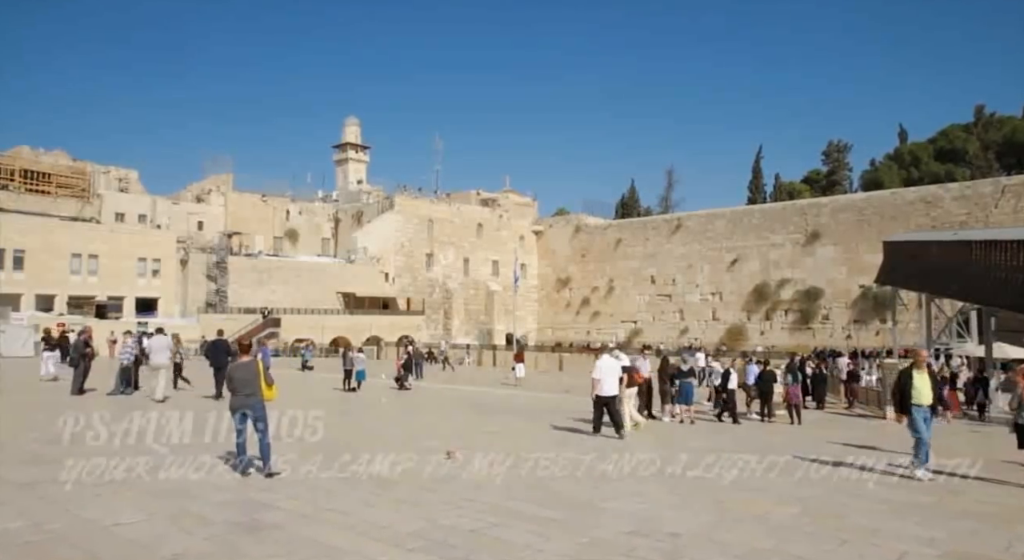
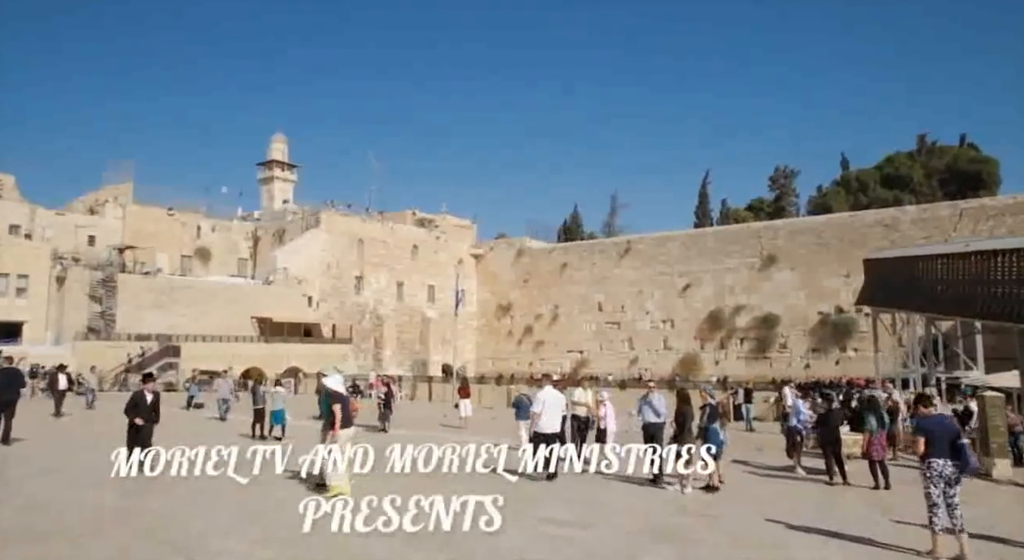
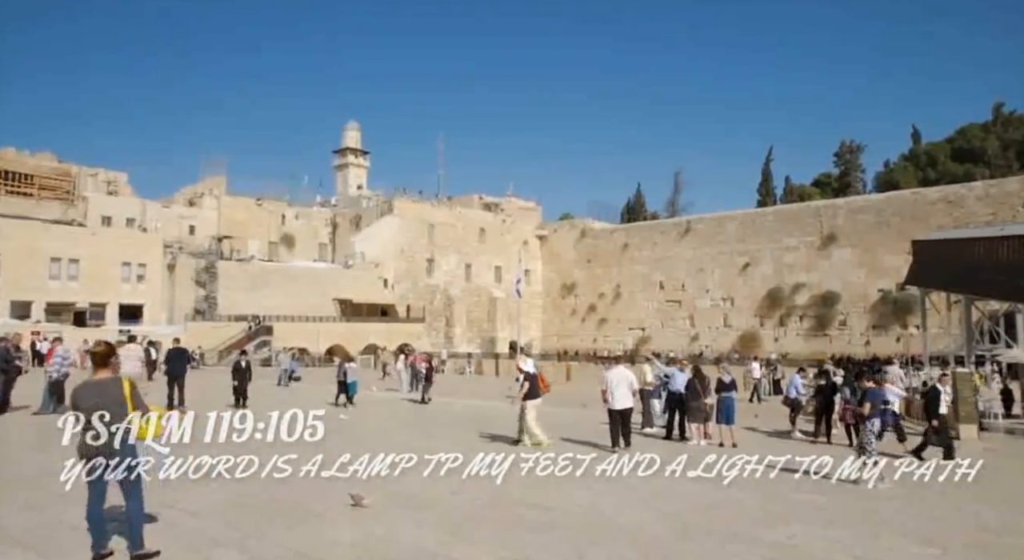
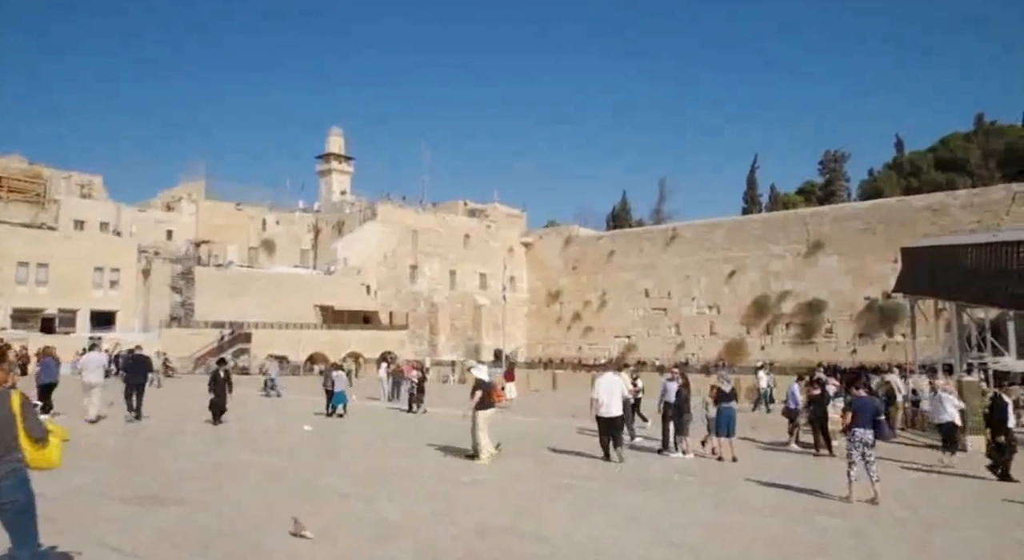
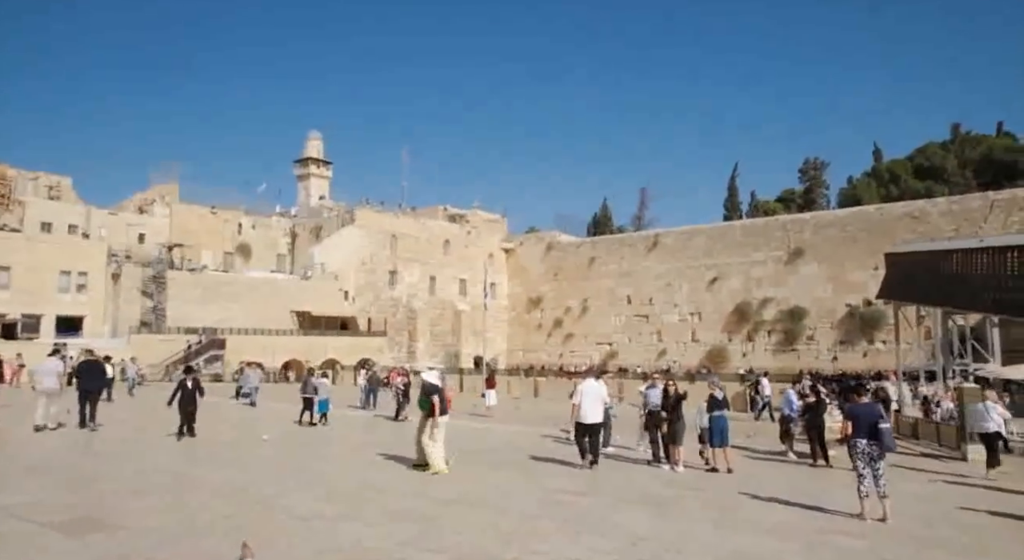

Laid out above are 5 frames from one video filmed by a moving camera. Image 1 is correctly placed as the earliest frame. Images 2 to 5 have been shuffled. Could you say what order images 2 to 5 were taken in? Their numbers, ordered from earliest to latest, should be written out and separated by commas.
3, 4, 5, 2
